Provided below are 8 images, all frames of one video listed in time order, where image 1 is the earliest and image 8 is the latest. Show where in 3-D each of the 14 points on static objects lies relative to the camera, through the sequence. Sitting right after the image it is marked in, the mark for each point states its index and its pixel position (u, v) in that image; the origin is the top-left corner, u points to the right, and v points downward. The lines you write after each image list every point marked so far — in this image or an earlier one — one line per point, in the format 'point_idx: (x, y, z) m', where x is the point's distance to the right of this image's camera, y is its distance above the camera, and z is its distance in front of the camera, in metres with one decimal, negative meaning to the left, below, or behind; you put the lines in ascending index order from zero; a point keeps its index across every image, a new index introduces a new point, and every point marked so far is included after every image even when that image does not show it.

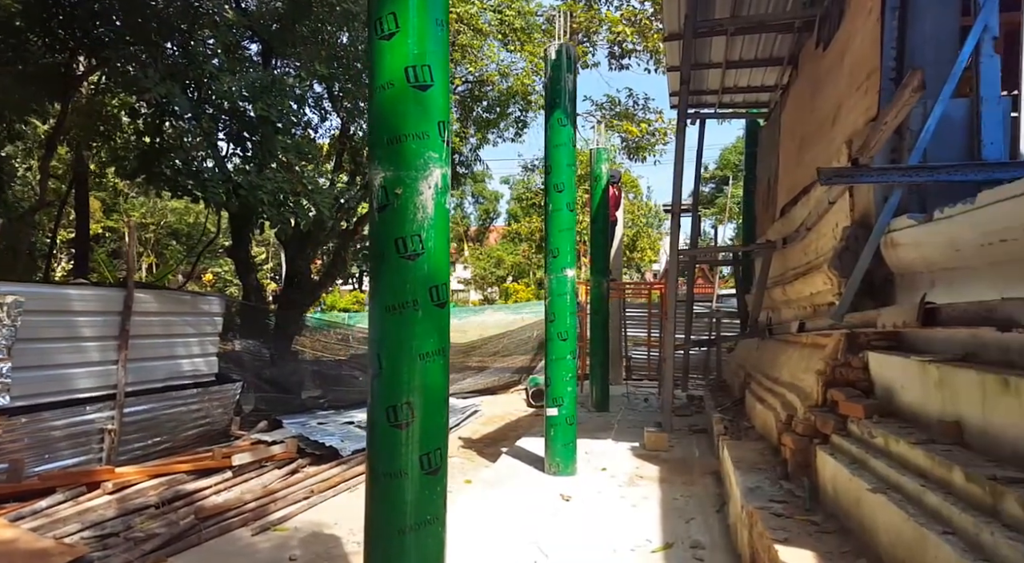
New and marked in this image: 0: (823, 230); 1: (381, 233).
0: (+2.0, +0.3, +4.8) m
1: (-0.4, +0.1, +2.1) m
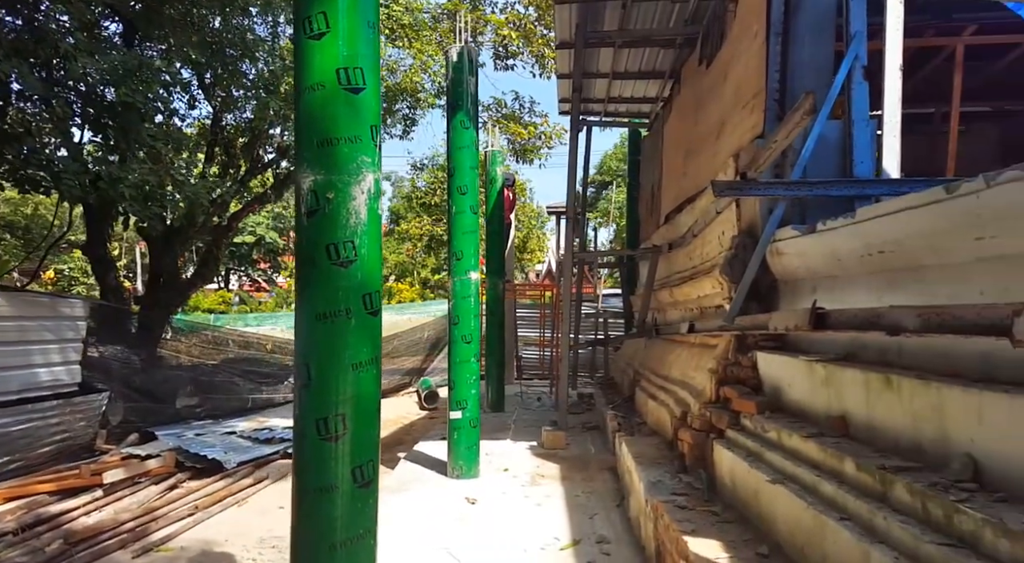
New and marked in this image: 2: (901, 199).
0: (+1.3, +0.3, +5.1) m
1: (-0.6, +0.1, +2.1) m
2: (+1.3, +0.3, +2.5) m
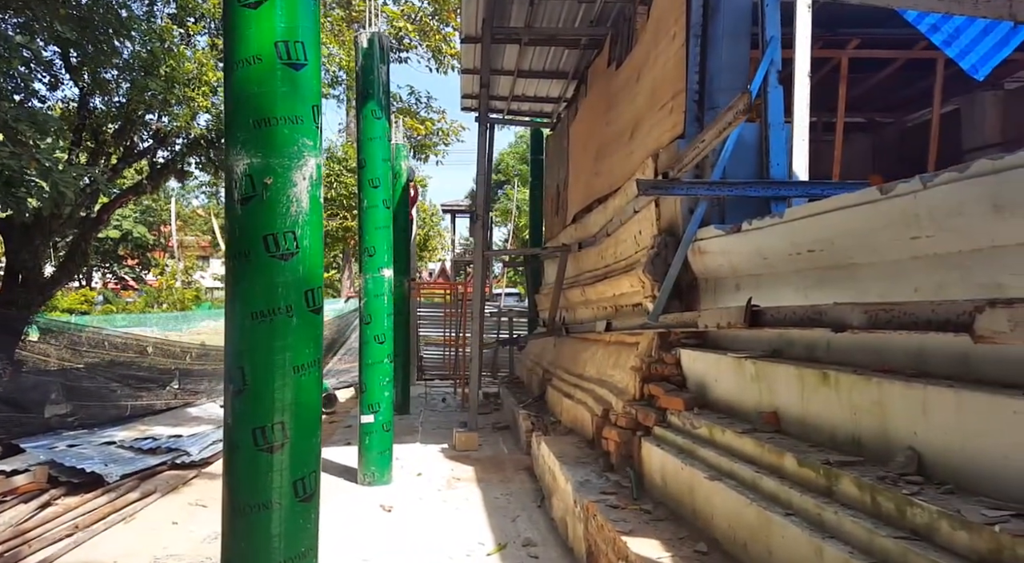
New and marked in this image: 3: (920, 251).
0: (+0.8, +0.3, +5.1) m
1: (-0.7, +0.1, +1.9) m
2: (+1.1, +0.3, +2.6) m
3: (+1.2, +0.1, +2.2) m
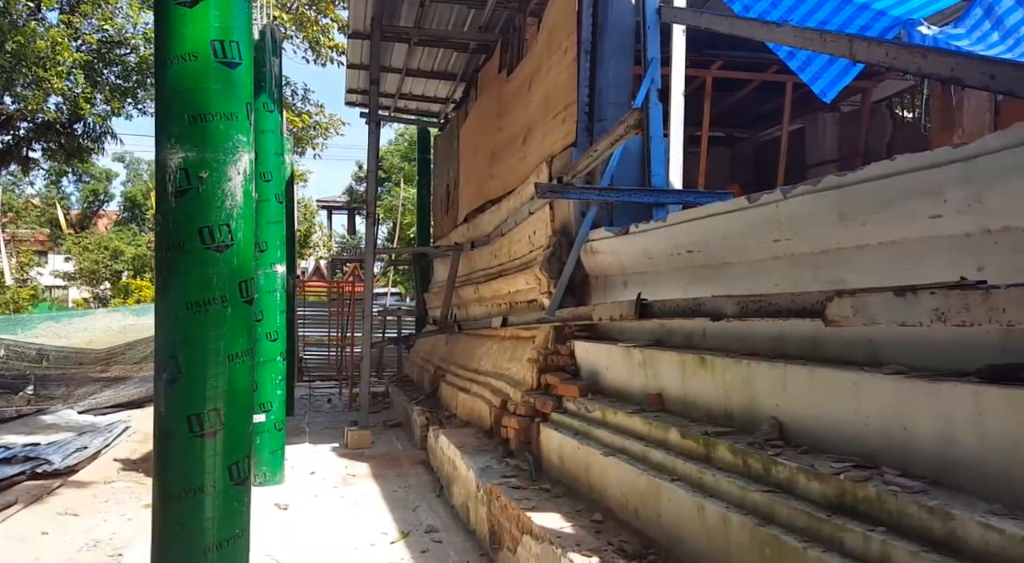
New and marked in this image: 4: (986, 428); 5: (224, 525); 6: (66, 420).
0: (0.0, +0.3, +5.4) m
1: (-0.9, +0.2, +2.0) m
2: (+0.8, +0.3, +2.9) m
3: (+0.9, +0.1, +2.6) m
4: (+1.1, -0.3, +1.7) m
5: (-0.8, -0.6, +2.0) m
6: (-4.8, -1.5, +8.3) m
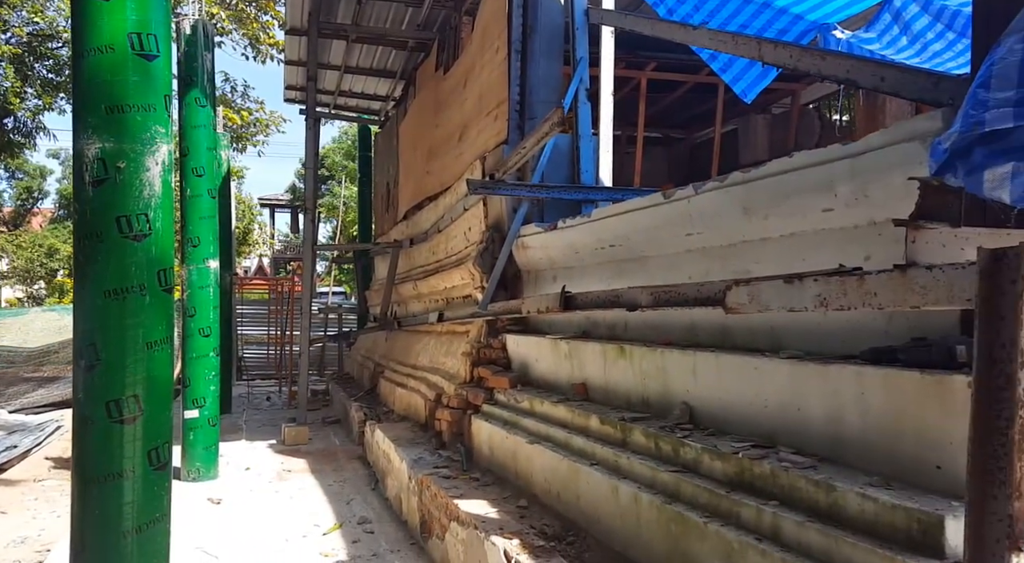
0: (-0.4, +0.4, +5.4) m
1: (-1.1, +0.2, +2.0) m
2: (+0.5, +0.3, +3.0) m
3: (+0.7, +0.1, +2.8) m
4: (+0.9, -0.3, +1.8) m
5: (-1.0, -0.6, +2.0) m
6: (-5.4, -1.5, +8.0) m
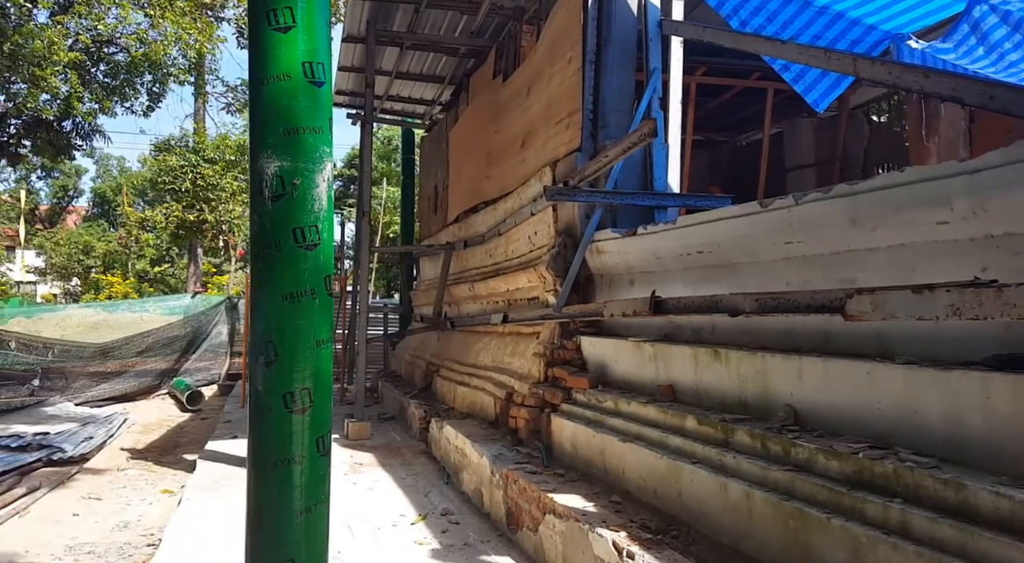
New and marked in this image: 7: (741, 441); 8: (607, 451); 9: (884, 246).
0: (+0.1, +0.3, +5.6) m
1: (-0.7, +0.2, +2.1) m
2: (+0.9, +0.3, +3.2) m
3: (+1.1, +0.1, +2.9) m
4: (+1.2, -0.3, +1.9) m
5: (-0.6, -0.6, +2.2) m
6: (-4.9, -1.4, +8.2) m
7: (+0.8, -0.6, +2.7) m
8: (+0.4, -0.8, +3.4) m
9: (+1.2, +0.1, +2.5) m
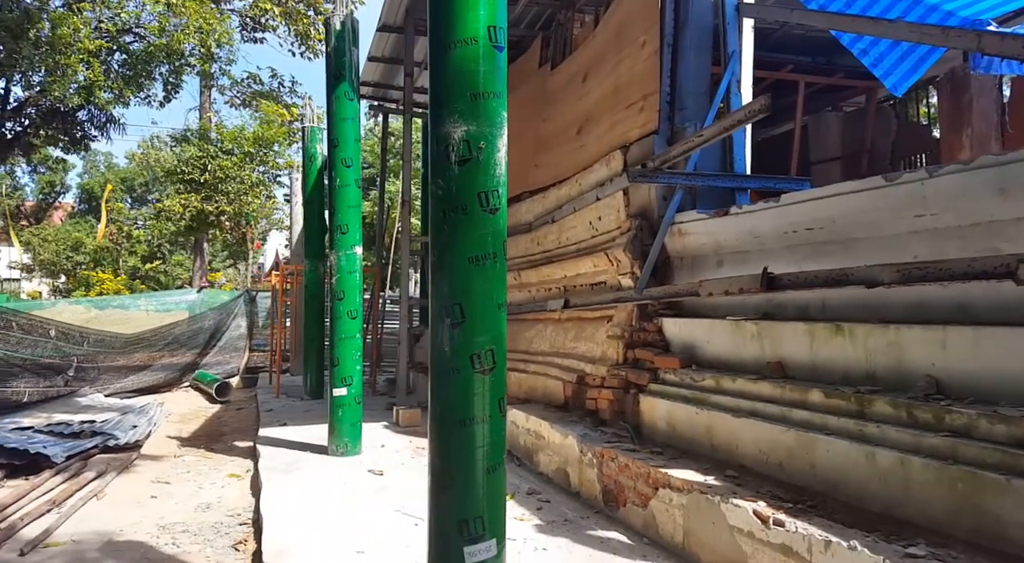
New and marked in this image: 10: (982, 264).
0: (+0.5, +0.5, +5.6) m
1: (-0.2, +0.3, +2.1) m
2: (+1.4, +0.4, +3.2) m
3: (+1.6, +0.2, +2.9) m
4: (+1.8, -0.2, +2.0) m
5: (-0.1, -0.5, +2.1) m
6: (-4.5, -1.3, +8.1) m
7: (+1.3, -0.5, +2.7) m
8: (+0.9, -0.7, +3.4) m
9: (+1.7, +0.2, +2.5) m
10: (+1.6, +0.1, +2.5) m
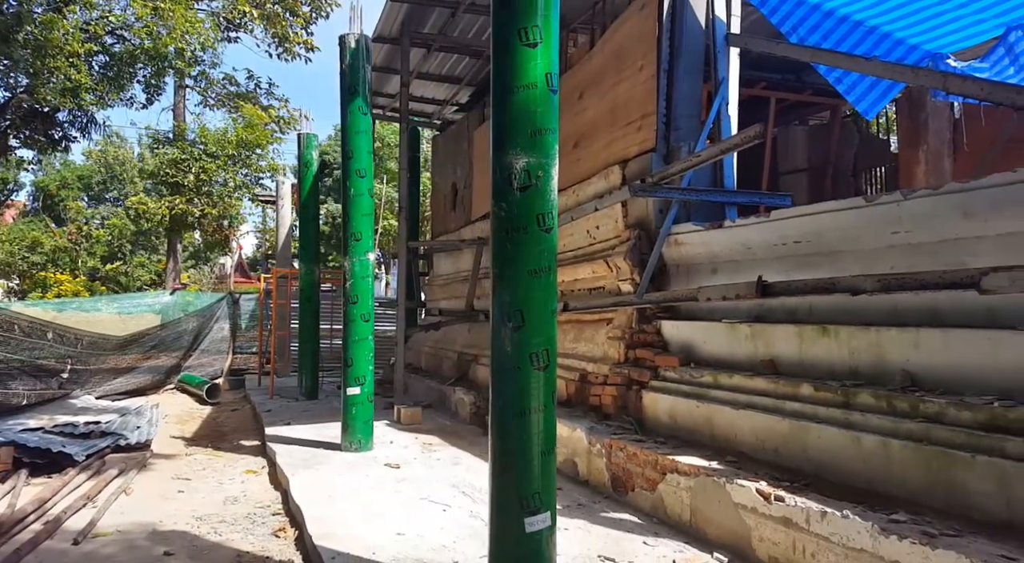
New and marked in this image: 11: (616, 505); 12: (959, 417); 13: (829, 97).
0: (+0.5, +0.4, +6.0) m
1: (0.0, +0.2, +2.5) m
2: (+1.5, +0.4, +3.6) m
3: (+1.7, +0.2, +3.3) m
4: (+1.9, -0.3, +2.4) m
5: (+0.1, -0.5, +2.5) m
6: (-4.6, -1.4, +8.3) m
7: (+1.5, -0.5, +3.1) m
8: (+1.0, -0.7, +3.8) m
9: (+1.9, +0.2, +3.0) m
10: (+1.7, 0.0, +3.0) m
11: (+0.6, -1.2, +4.0) m
12: (+1.6, -0.5, +2.7) m
13: (+3.2, +1.9, +7.6) m
